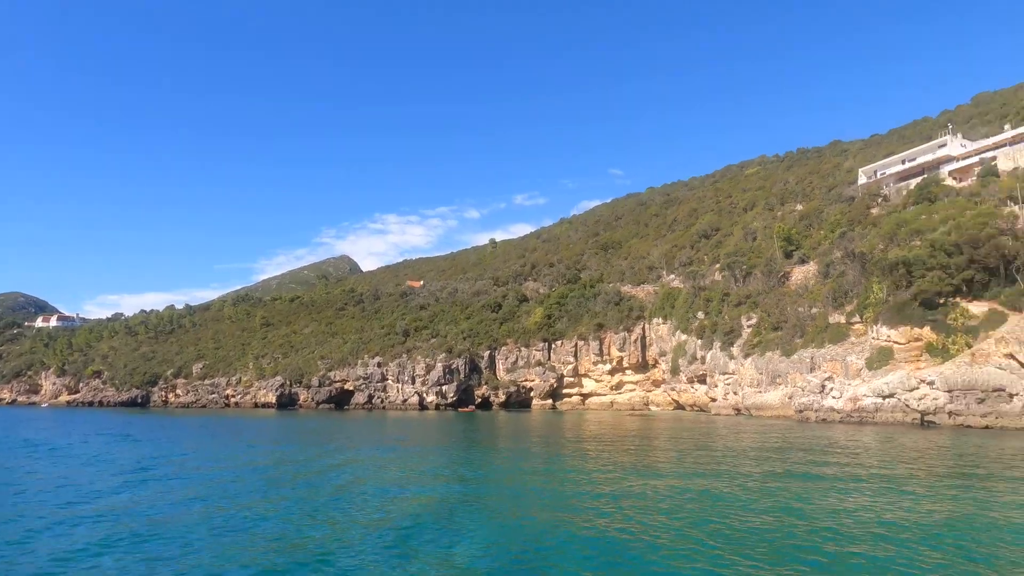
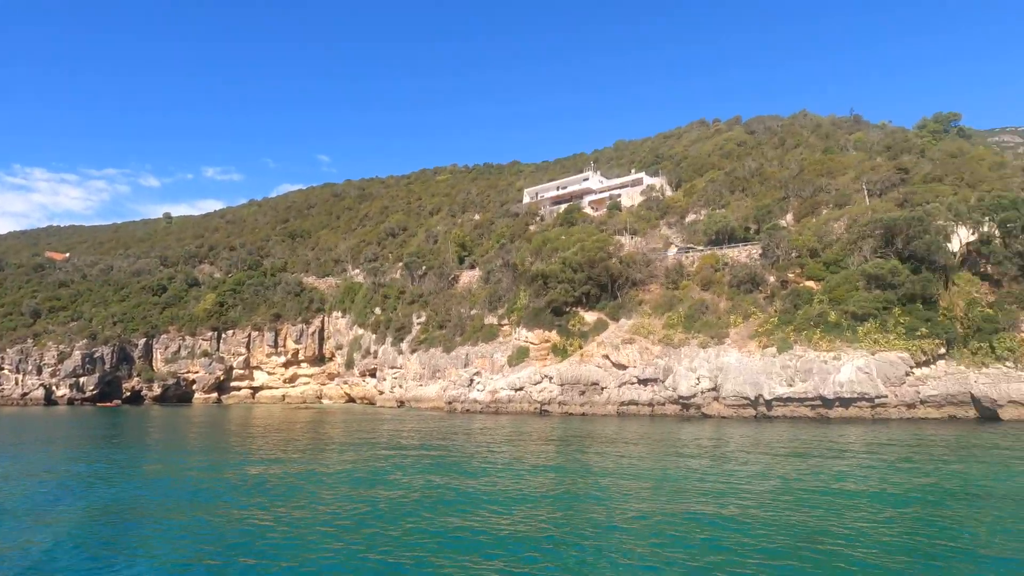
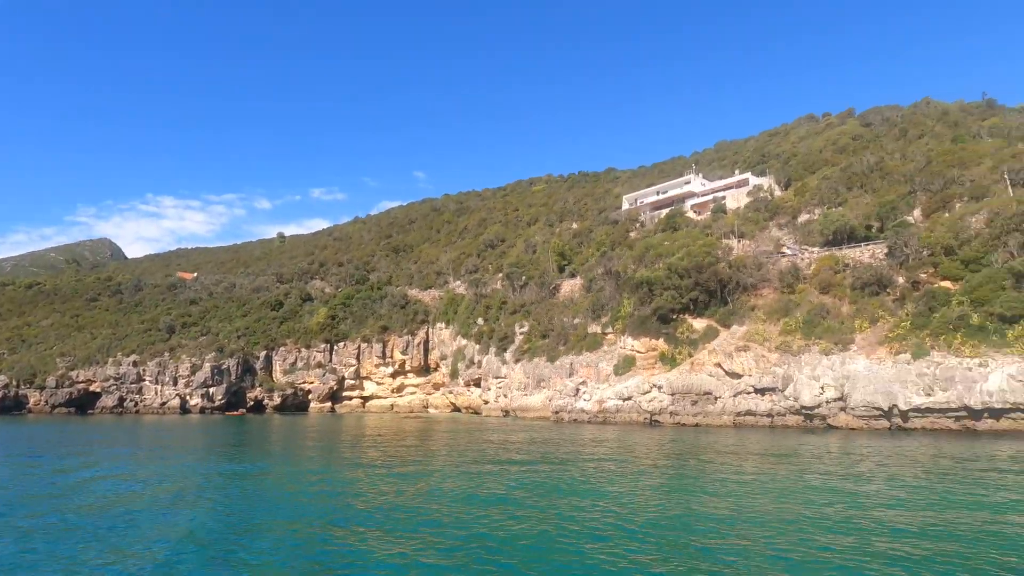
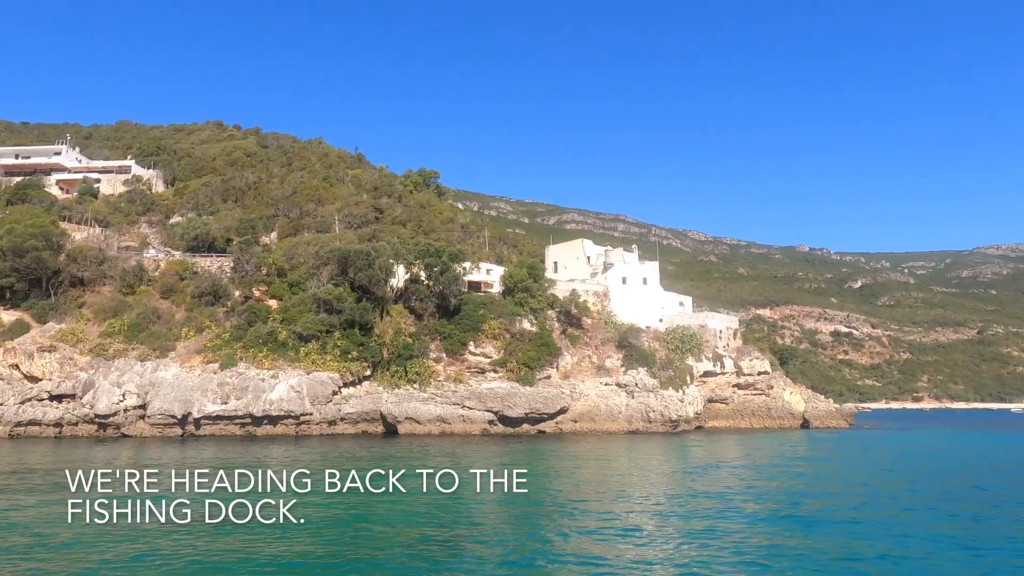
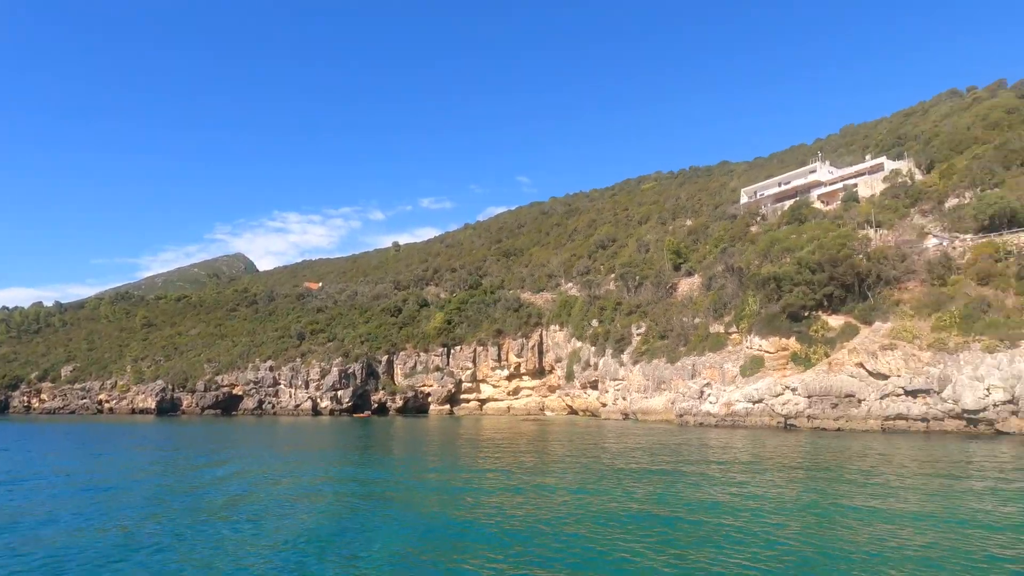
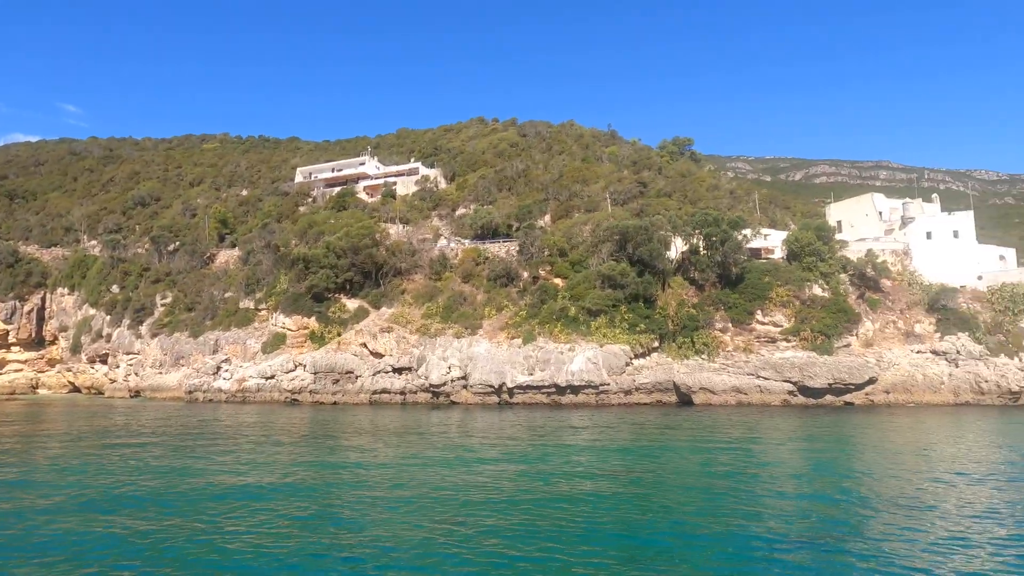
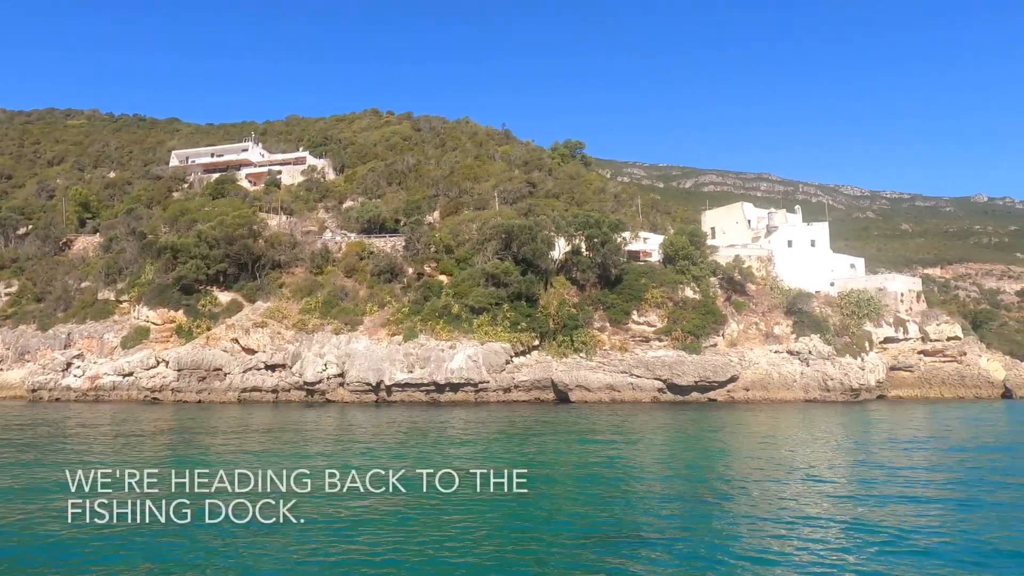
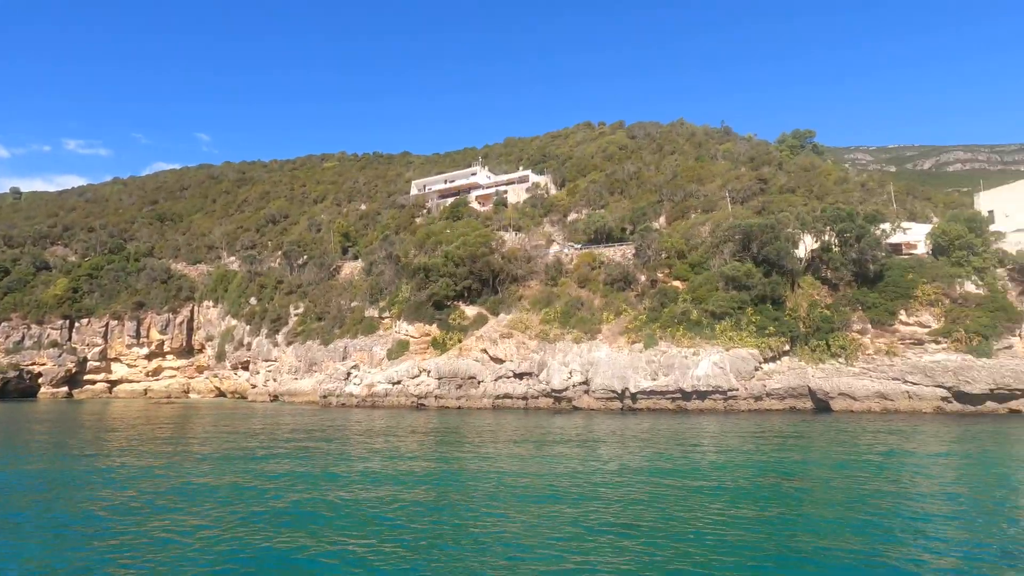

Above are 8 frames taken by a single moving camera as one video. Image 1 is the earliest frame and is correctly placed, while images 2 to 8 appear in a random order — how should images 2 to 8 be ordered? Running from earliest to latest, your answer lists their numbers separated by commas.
5, 3, 2, 8, 6, 7, 4
